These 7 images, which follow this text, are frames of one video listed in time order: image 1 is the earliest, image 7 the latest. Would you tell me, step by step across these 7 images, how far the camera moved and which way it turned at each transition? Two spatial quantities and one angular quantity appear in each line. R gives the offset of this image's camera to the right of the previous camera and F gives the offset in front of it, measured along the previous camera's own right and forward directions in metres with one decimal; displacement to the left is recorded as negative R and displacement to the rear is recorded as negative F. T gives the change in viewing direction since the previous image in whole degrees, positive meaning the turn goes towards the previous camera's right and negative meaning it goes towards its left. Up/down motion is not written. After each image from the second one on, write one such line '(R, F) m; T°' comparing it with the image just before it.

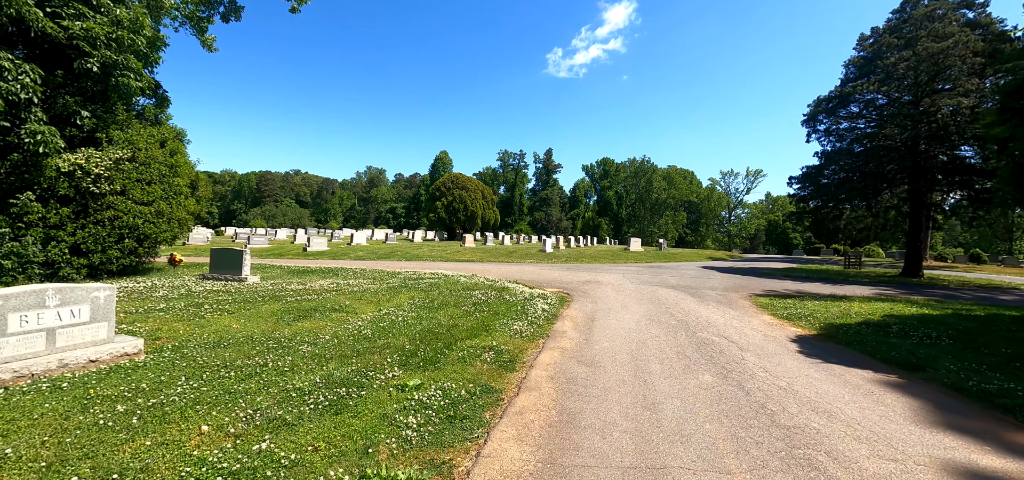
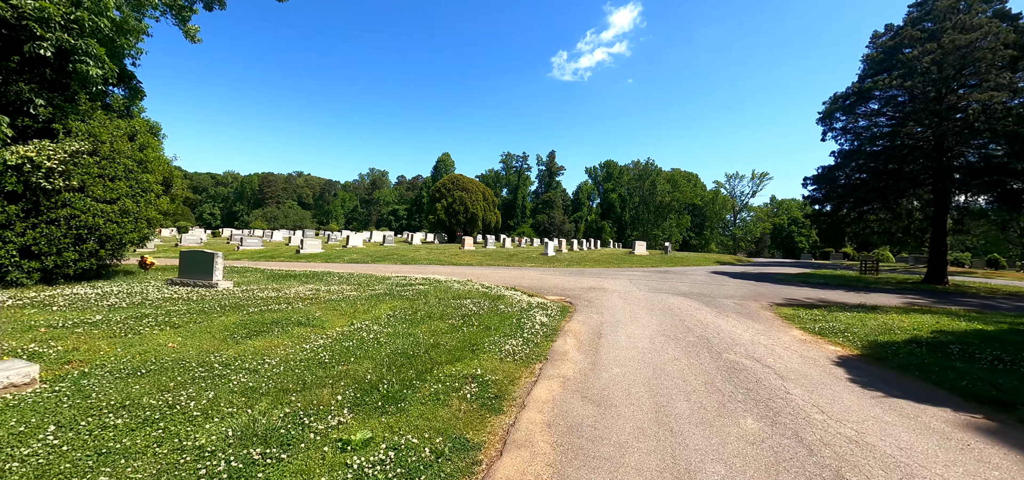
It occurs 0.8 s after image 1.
(+0.2, +1.2) m; 0°
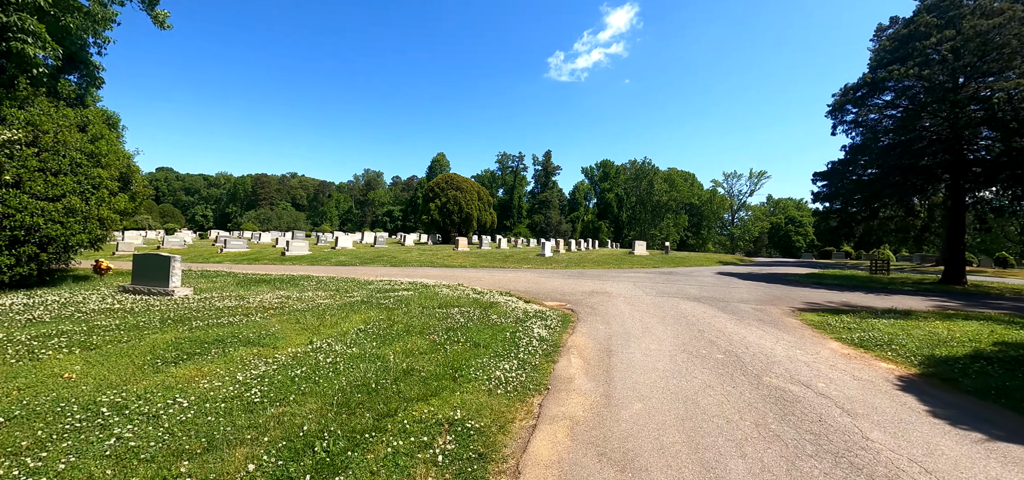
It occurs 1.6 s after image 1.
(+0.1, +1.3) m; +1°
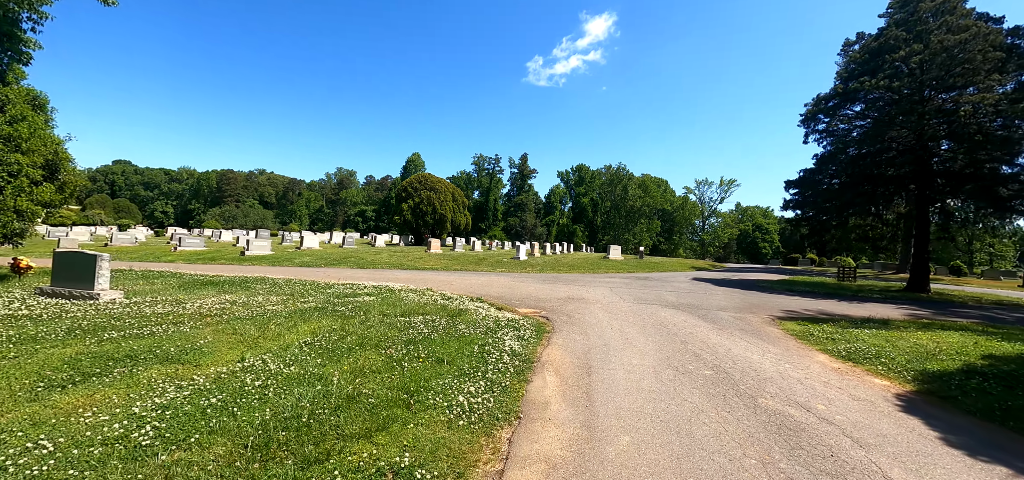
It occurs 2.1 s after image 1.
(+0.1, +0.8) m; +3°
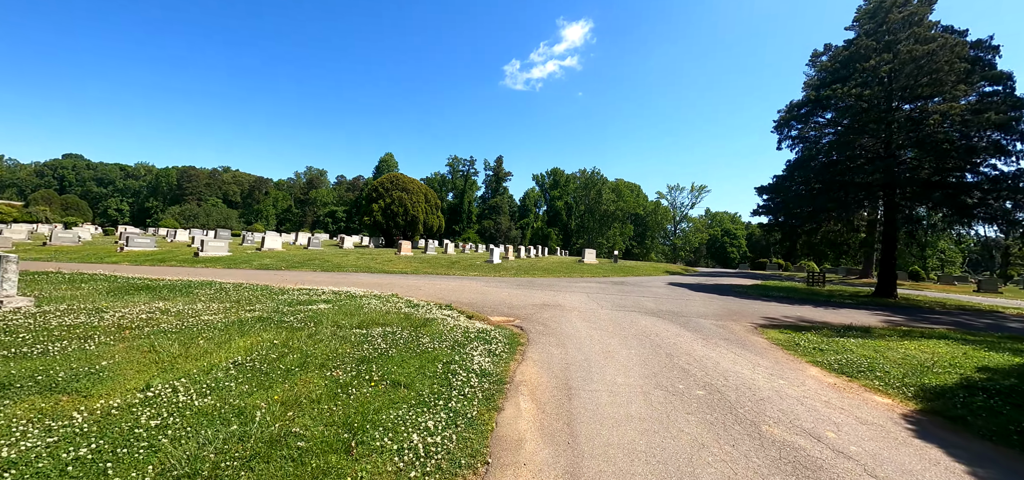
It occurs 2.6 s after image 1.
(+0.1, +0.8) m; +3°
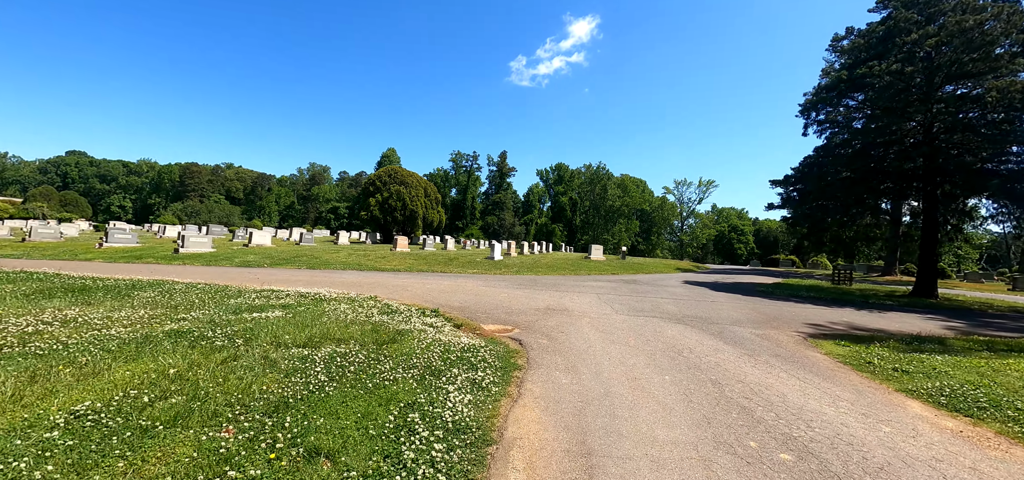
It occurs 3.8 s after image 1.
(+0.2, +1.9) m; -1°
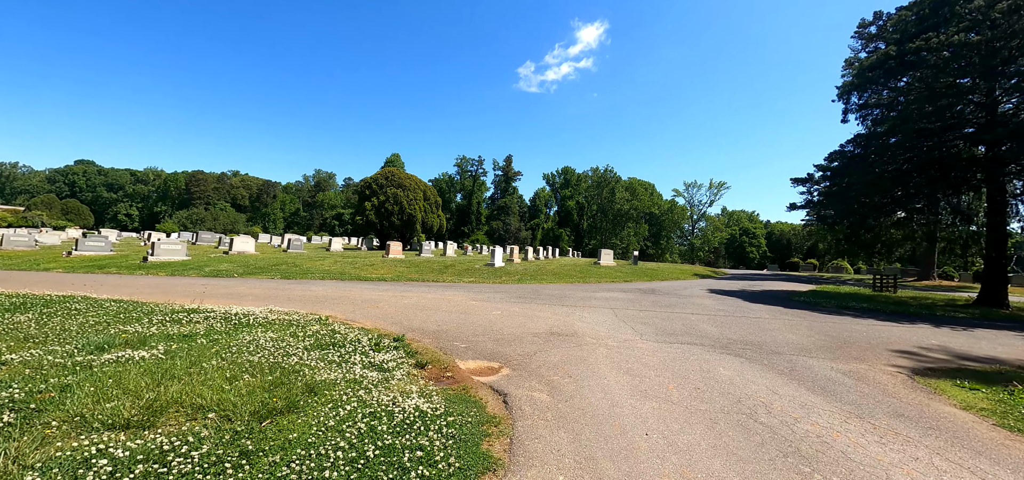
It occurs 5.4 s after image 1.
(+0.3, +2.4) m; -1°
